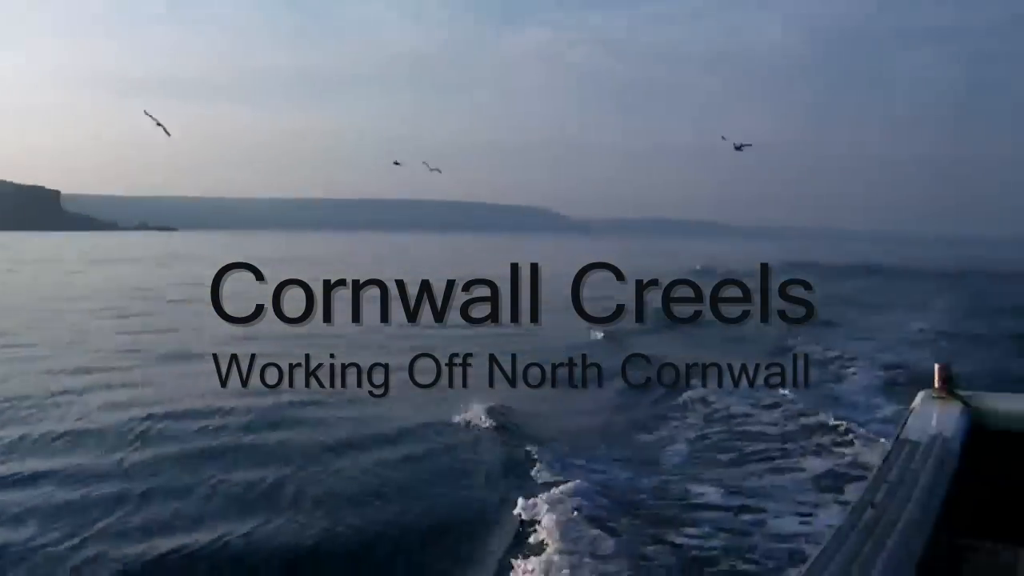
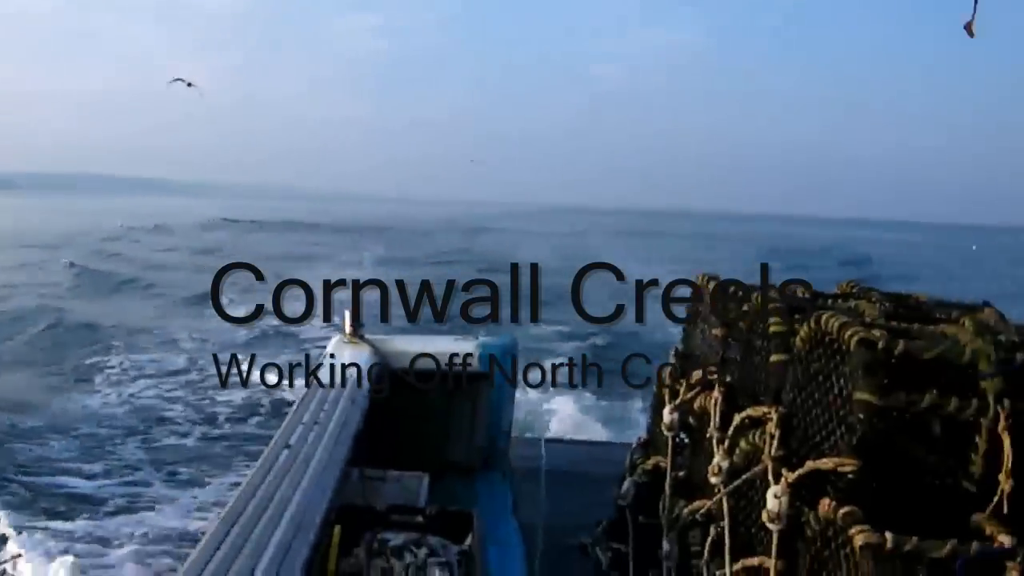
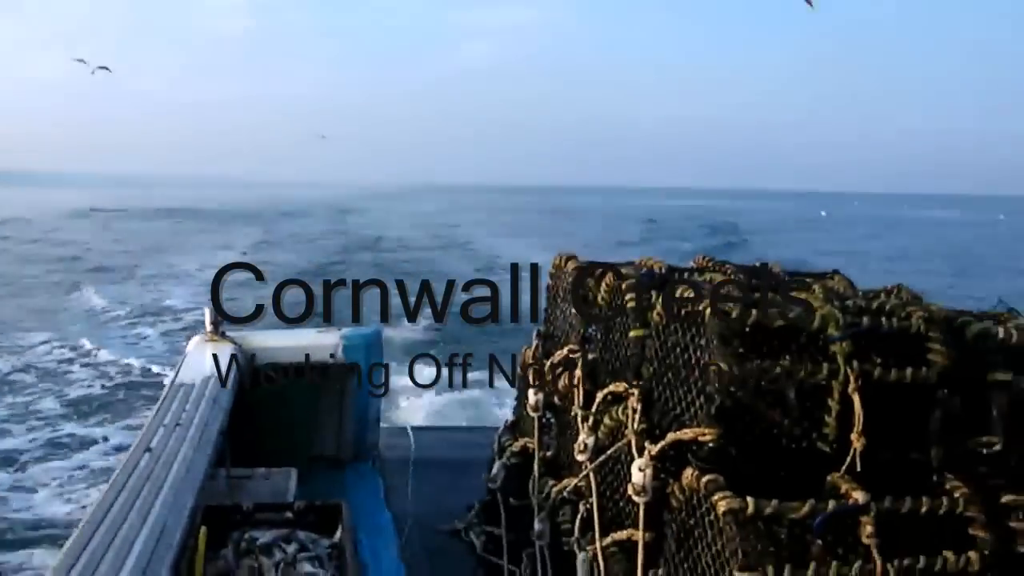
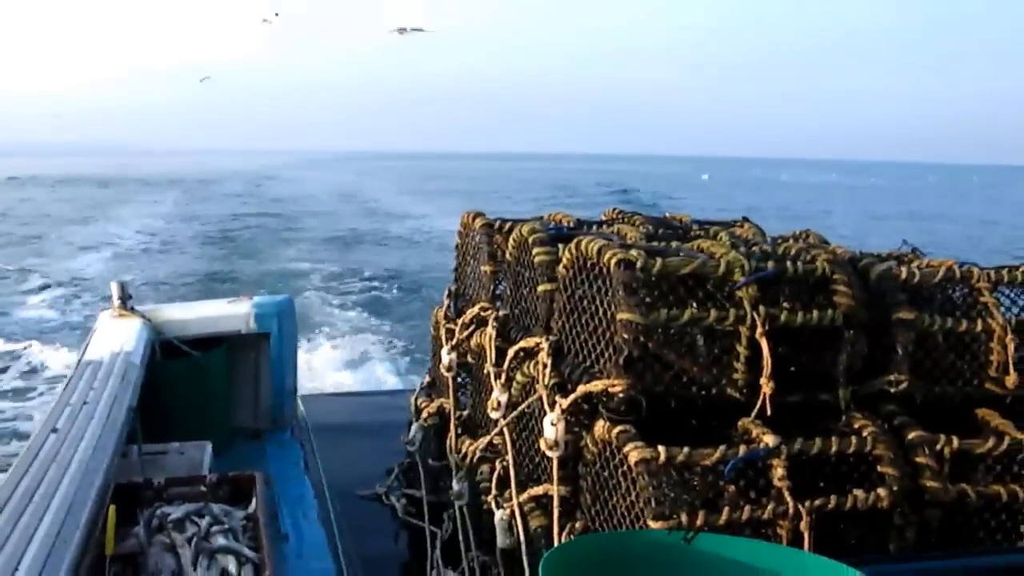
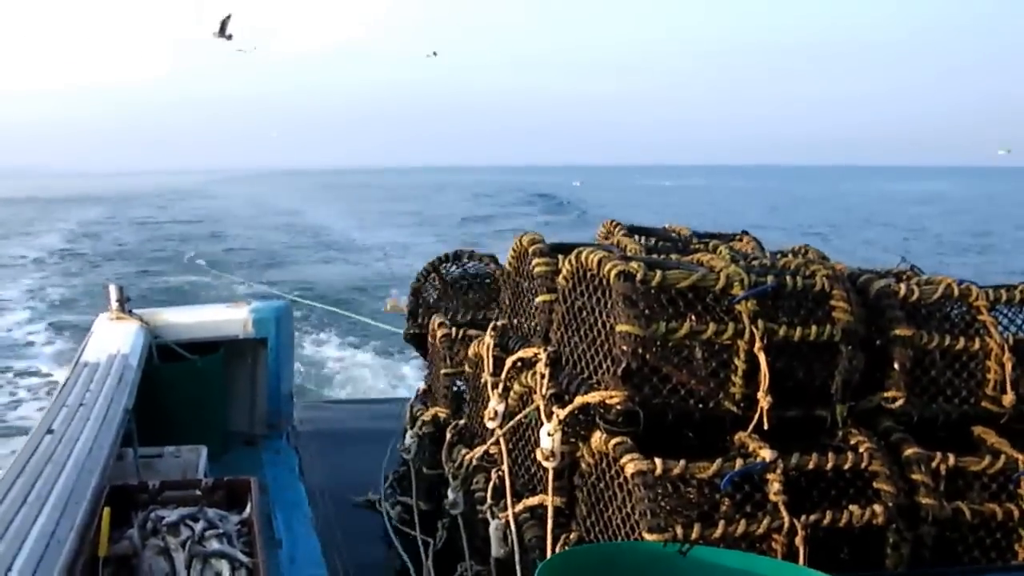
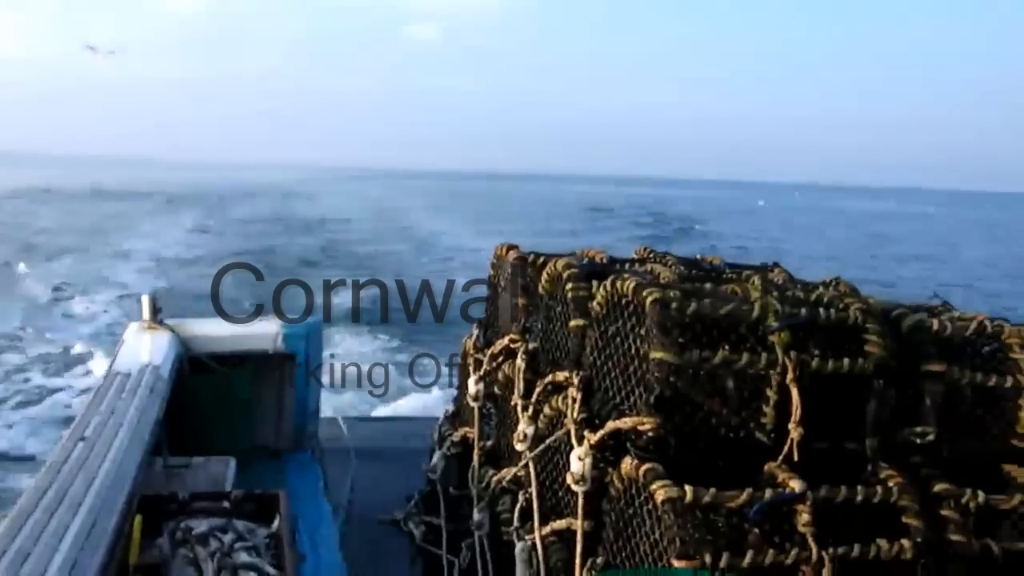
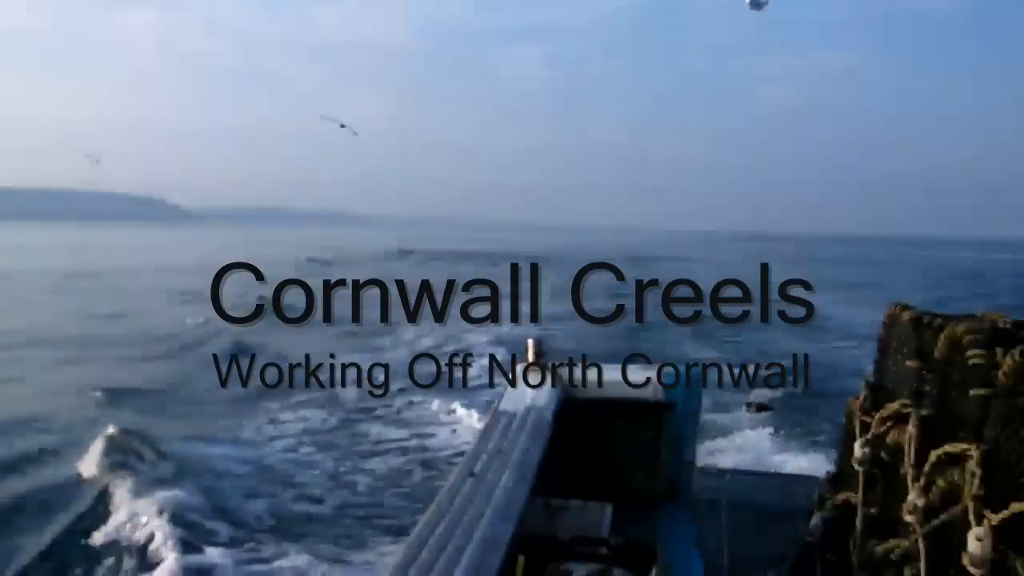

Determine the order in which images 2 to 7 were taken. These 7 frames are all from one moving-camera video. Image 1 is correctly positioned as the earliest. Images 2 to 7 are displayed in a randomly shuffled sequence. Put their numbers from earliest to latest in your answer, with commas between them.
7, 2, 3, 6, 4, 5
